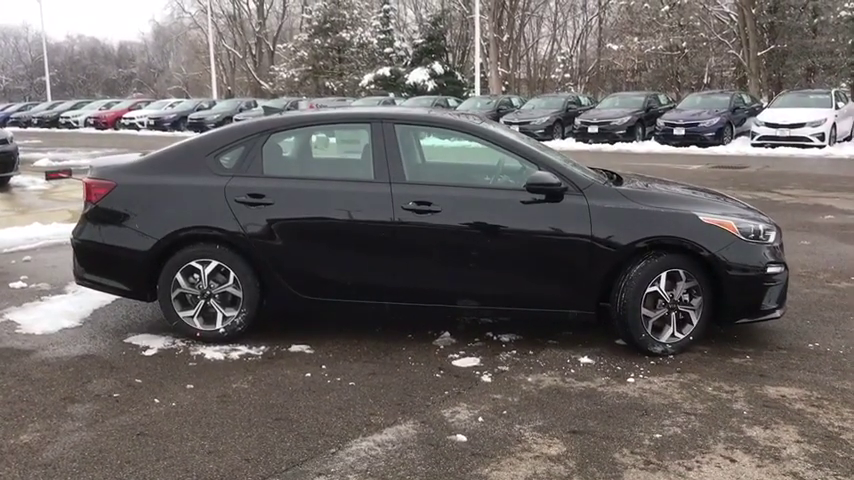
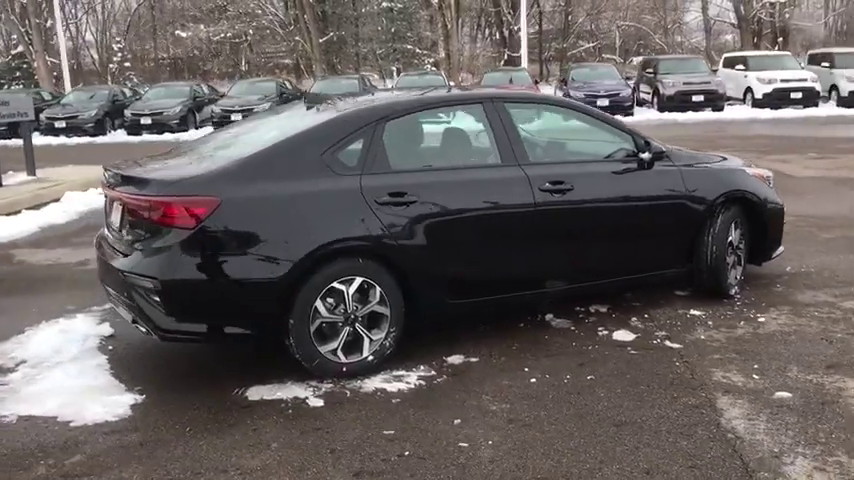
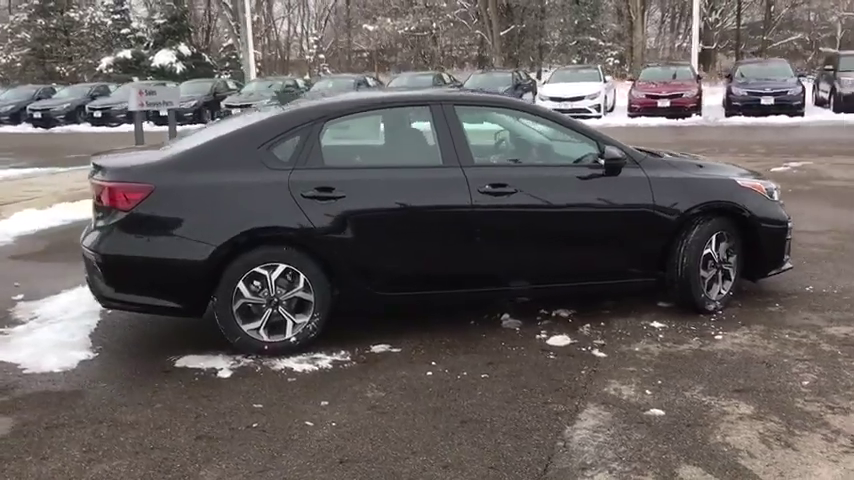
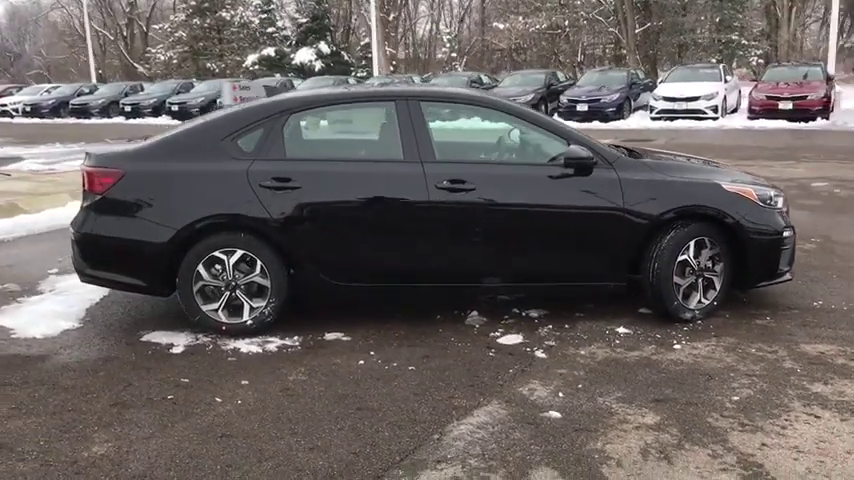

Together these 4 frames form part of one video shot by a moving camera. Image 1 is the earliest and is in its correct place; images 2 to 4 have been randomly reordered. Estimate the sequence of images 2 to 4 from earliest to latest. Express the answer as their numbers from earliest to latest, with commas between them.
4, 3, 2
